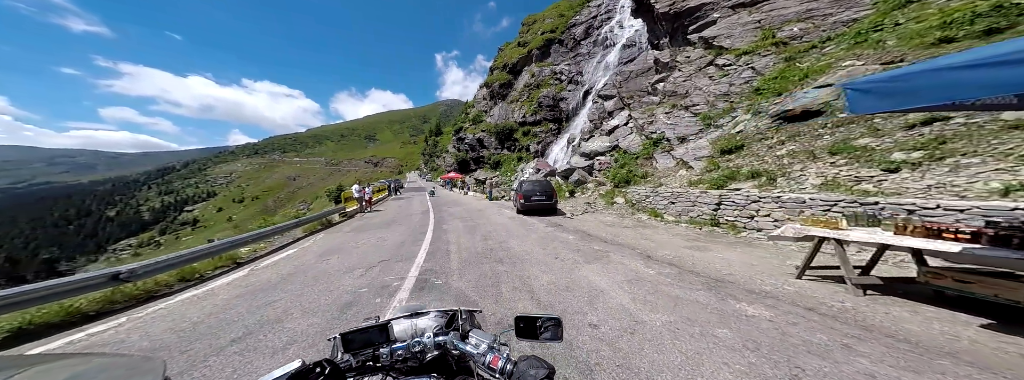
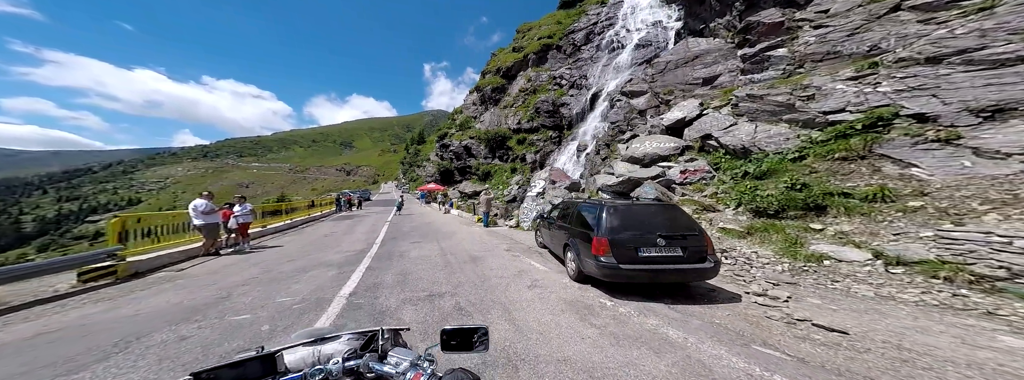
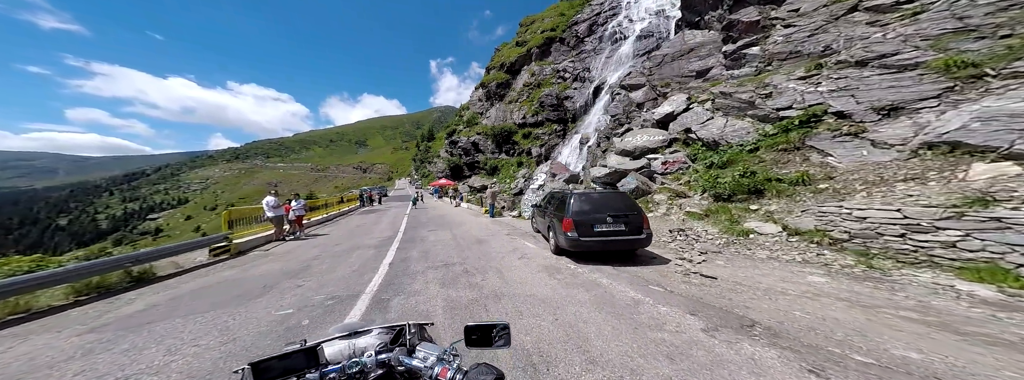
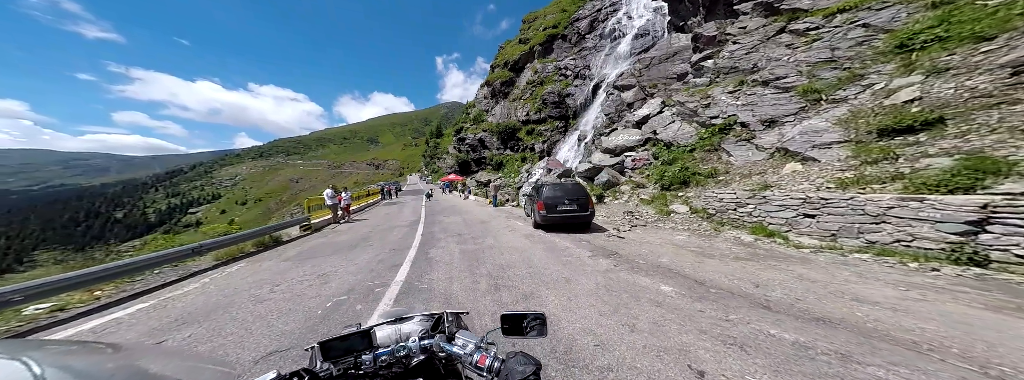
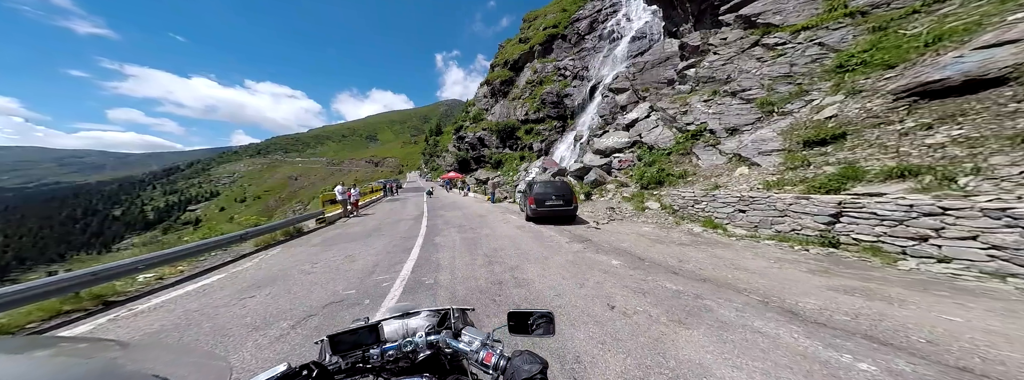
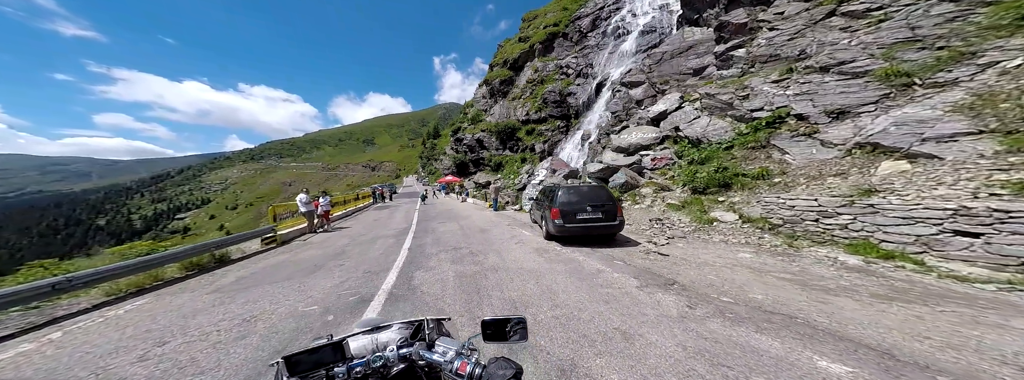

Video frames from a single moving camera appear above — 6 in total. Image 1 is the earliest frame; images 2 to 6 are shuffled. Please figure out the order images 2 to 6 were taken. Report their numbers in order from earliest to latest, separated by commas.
5, 4, 6, 3, 2
